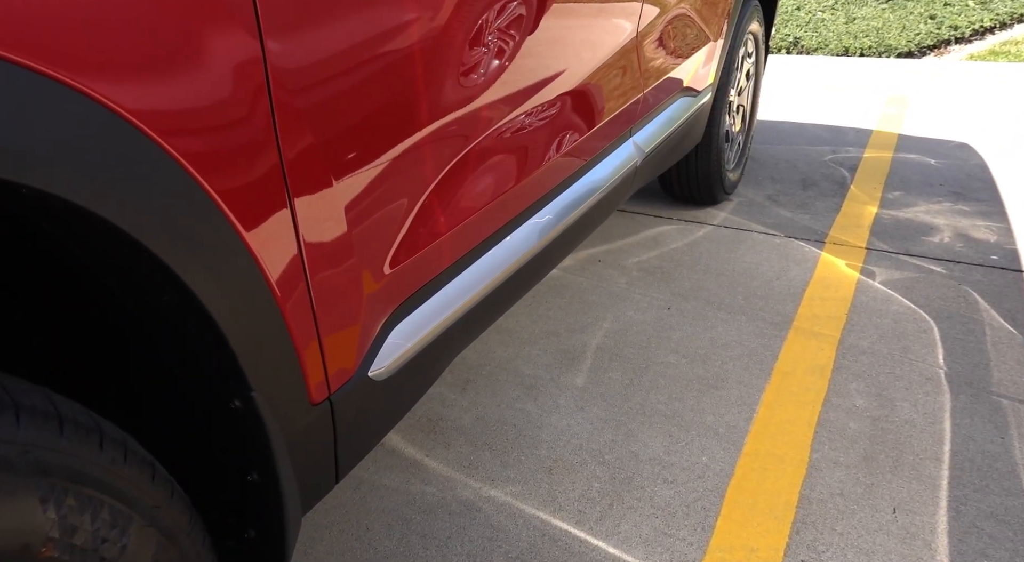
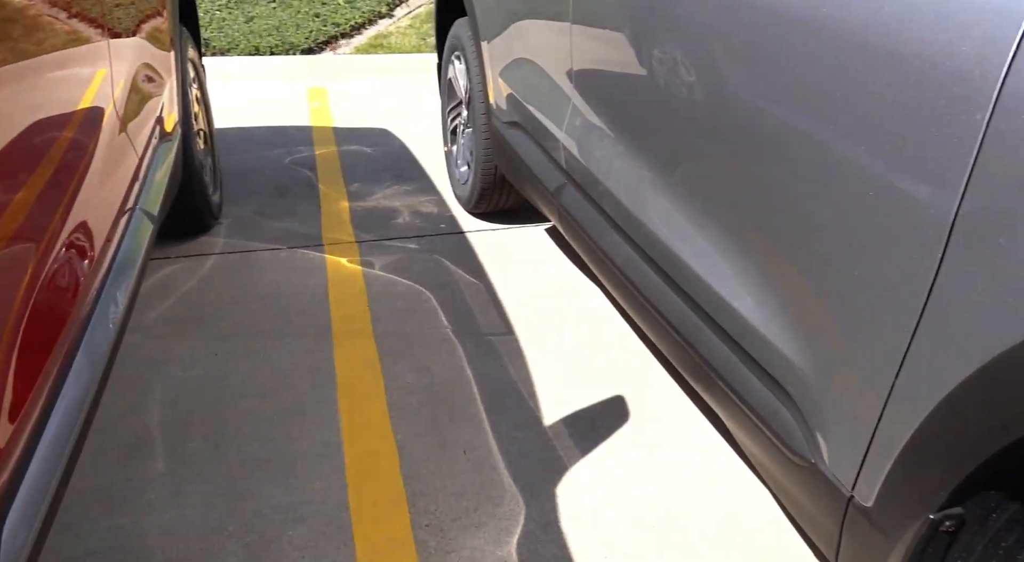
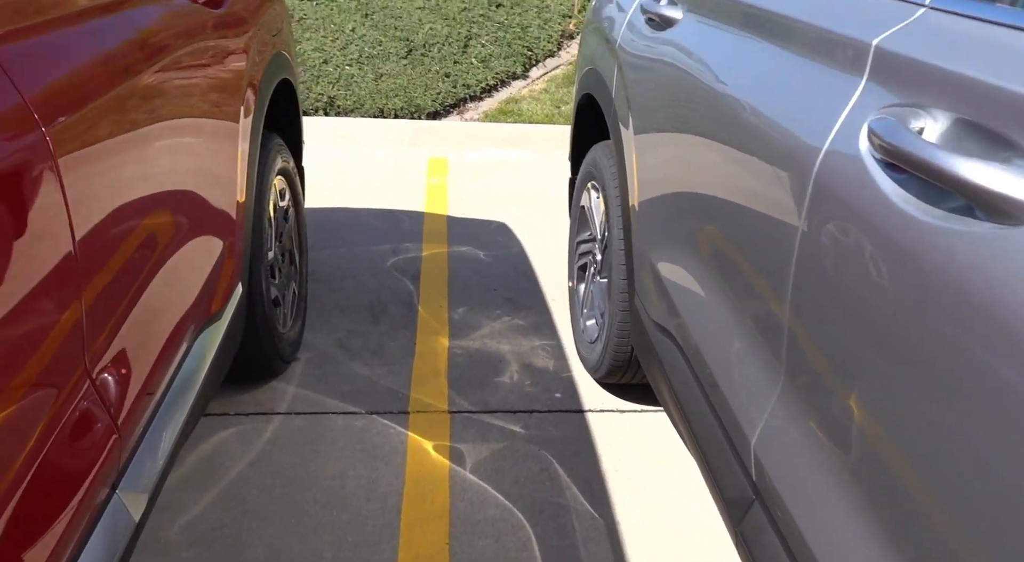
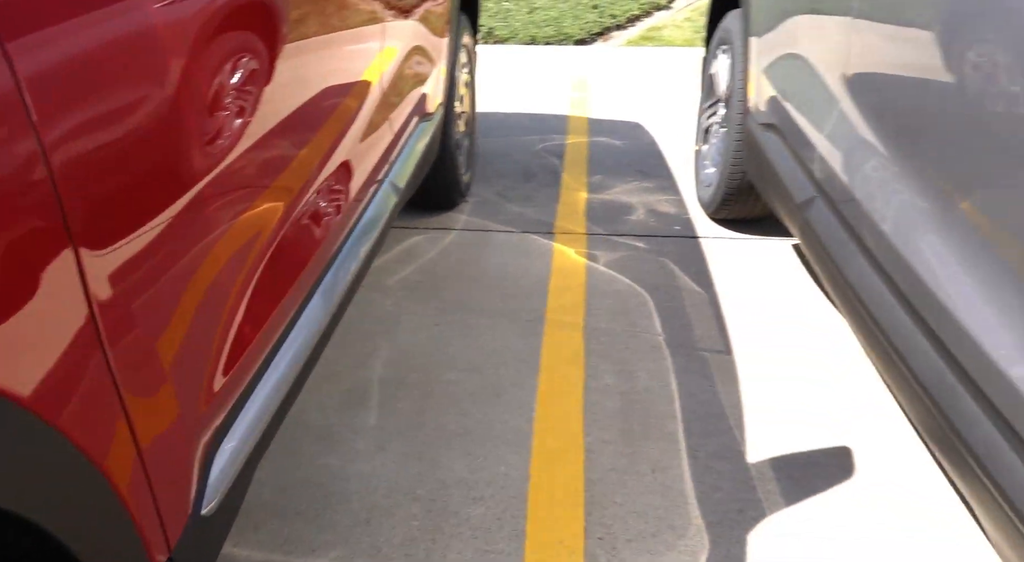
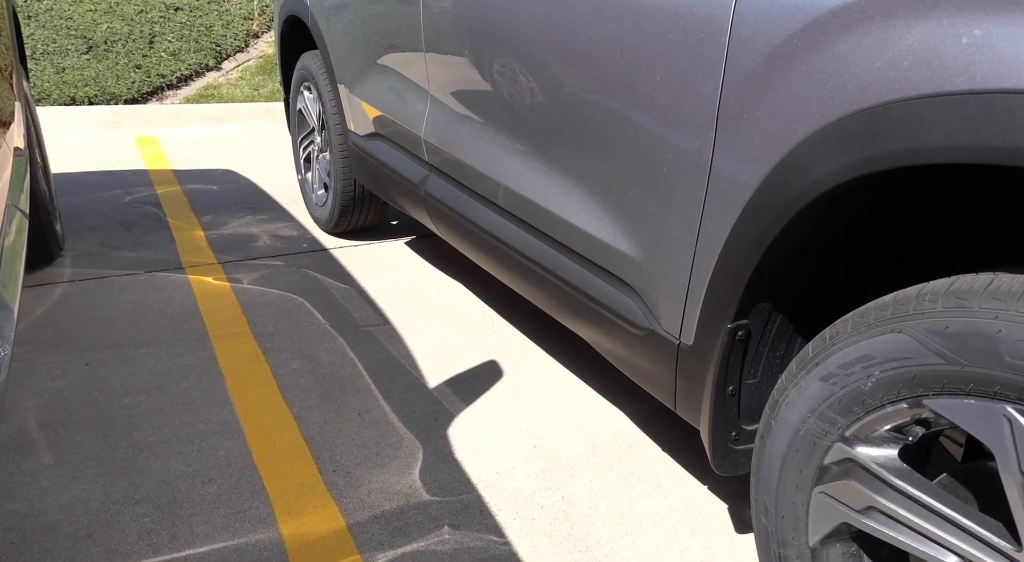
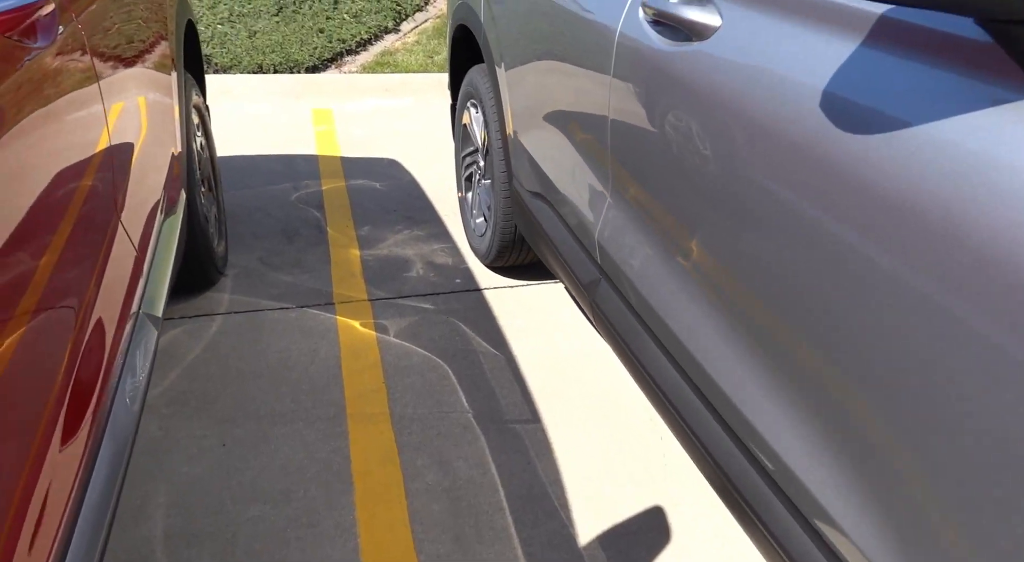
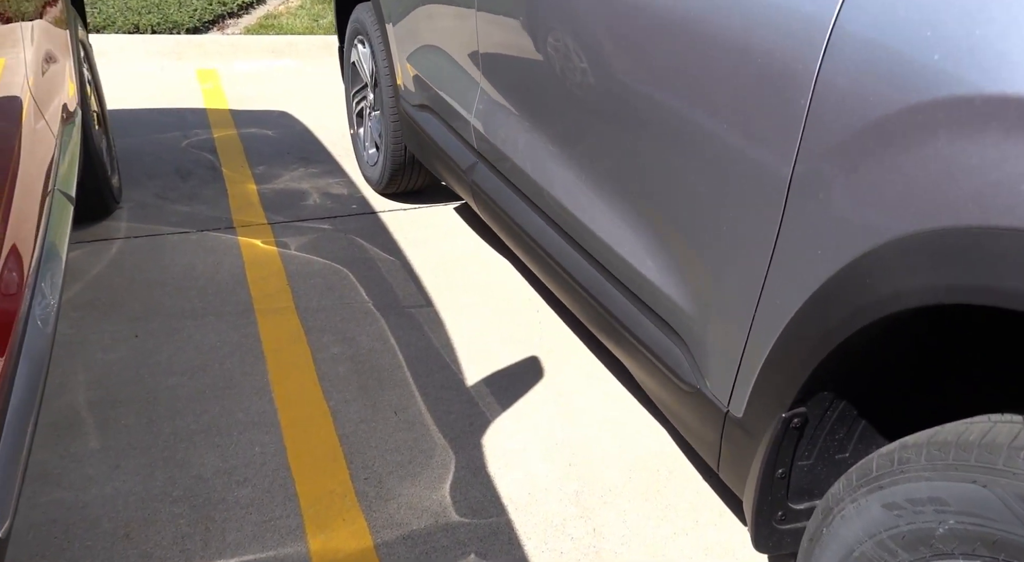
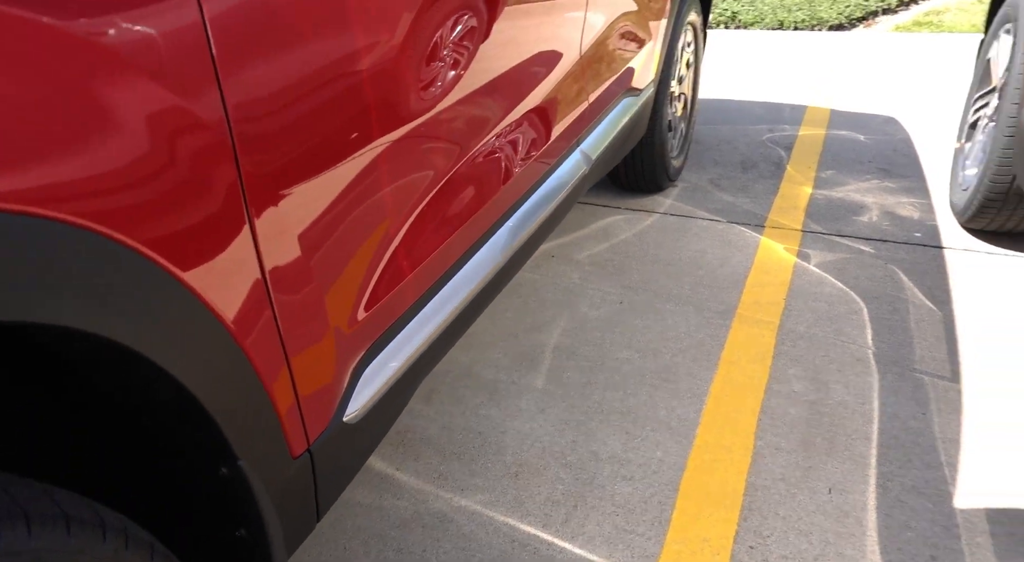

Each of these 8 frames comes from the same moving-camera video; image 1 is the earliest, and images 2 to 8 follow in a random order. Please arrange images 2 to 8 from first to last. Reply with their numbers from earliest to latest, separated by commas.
8, 4, 2, 5, 7, 6, 3
